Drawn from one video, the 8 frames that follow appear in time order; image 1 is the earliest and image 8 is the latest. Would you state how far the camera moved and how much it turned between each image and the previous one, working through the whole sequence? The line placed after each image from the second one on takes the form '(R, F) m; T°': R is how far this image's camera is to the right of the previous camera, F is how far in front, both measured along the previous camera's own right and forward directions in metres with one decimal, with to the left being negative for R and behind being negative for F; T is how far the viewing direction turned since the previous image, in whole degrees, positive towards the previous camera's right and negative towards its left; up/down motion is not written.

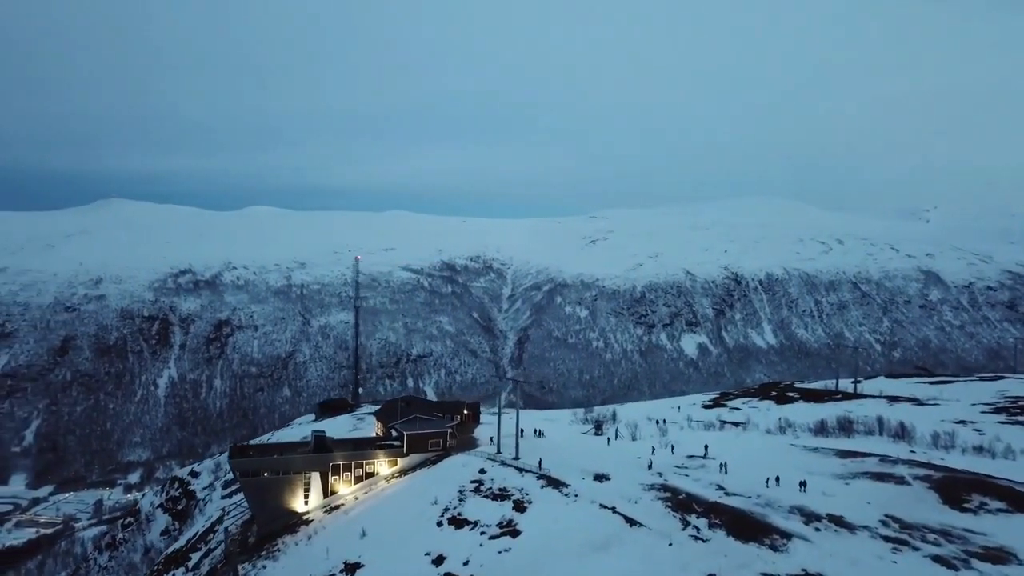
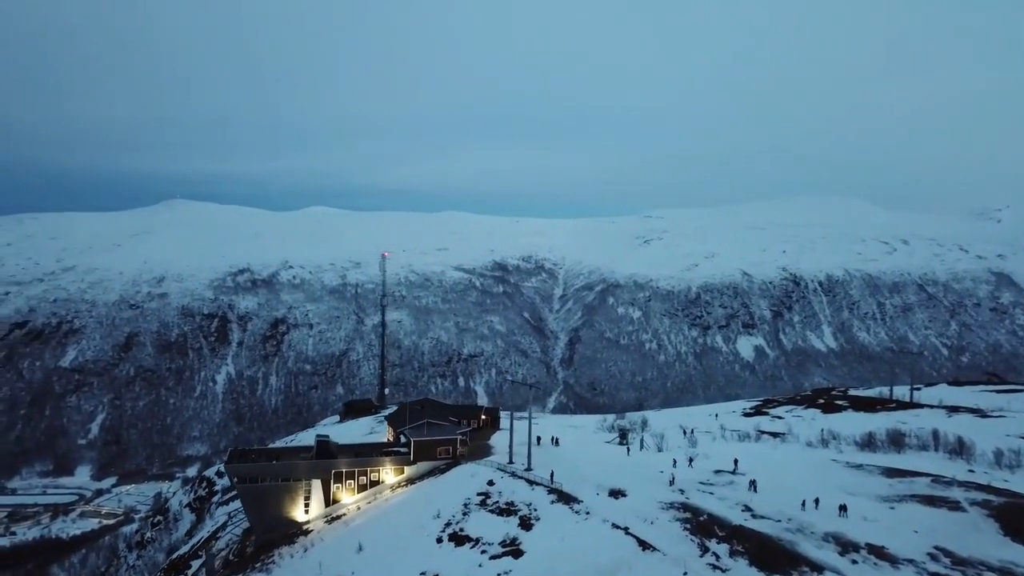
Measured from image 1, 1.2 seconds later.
(+1.4, +2.0) m; -4°
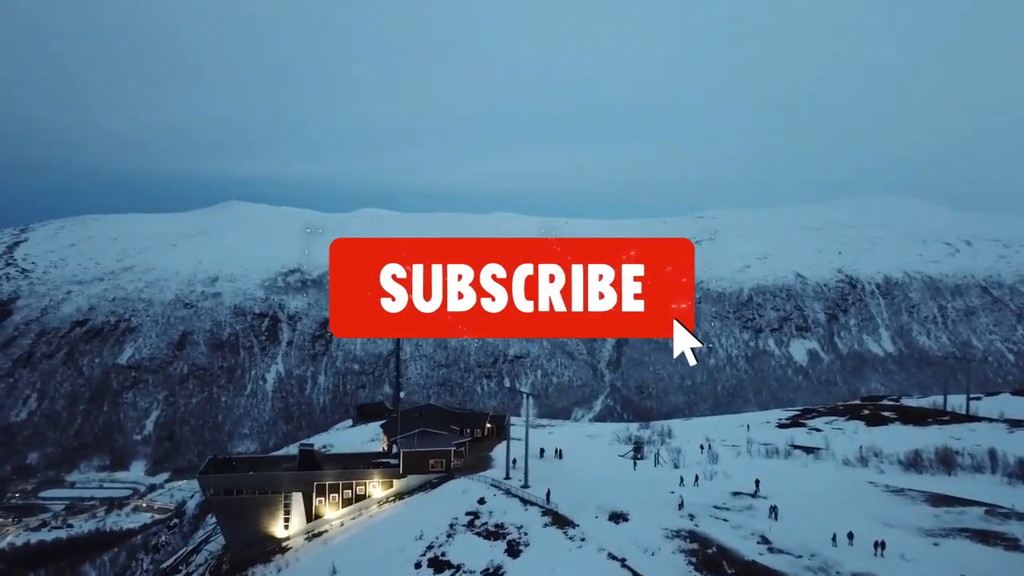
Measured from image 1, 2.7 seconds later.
(+1.7, +2.5) m; -4°
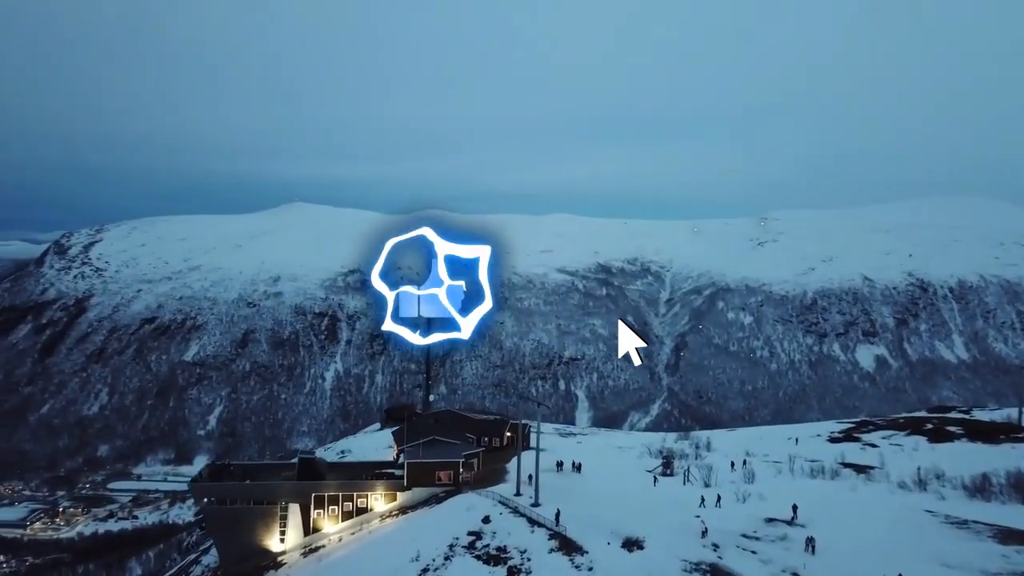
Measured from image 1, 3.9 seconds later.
(+1.4, +2.1) m; -4°
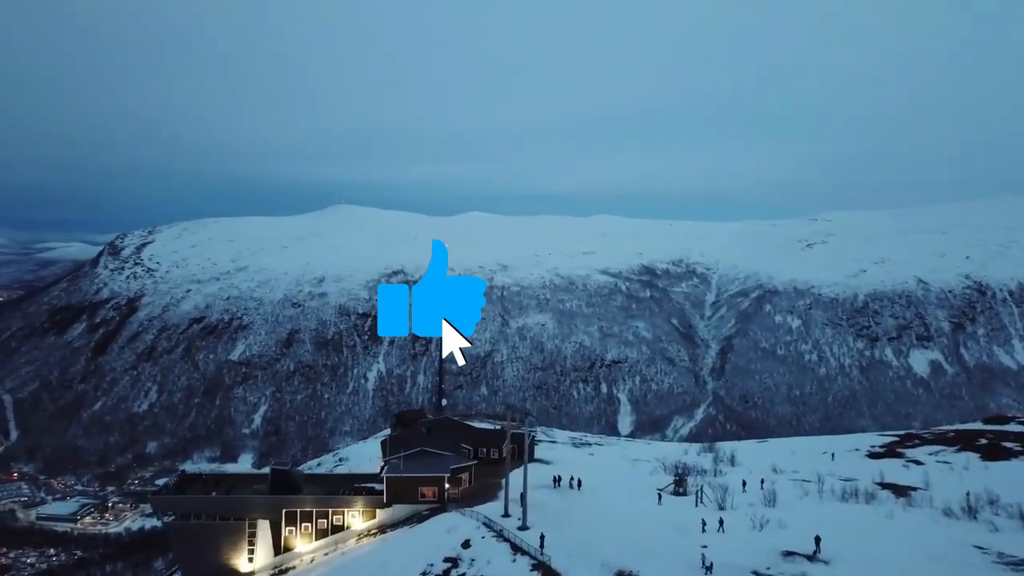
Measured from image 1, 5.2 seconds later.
(+1.6, +2.4) m; -3°
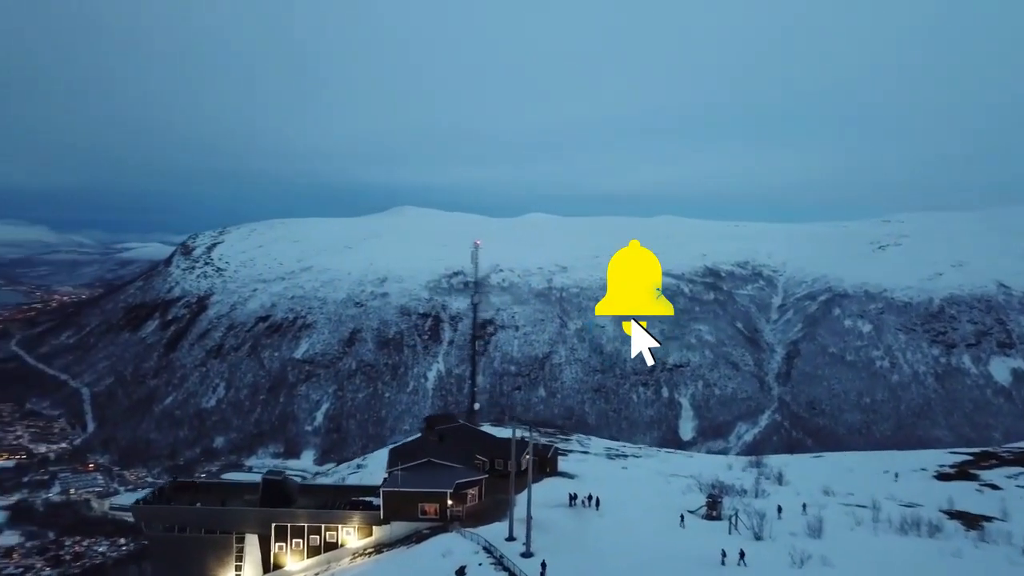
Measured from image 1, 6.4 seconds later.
(+1.4, +2.2) m; -5°
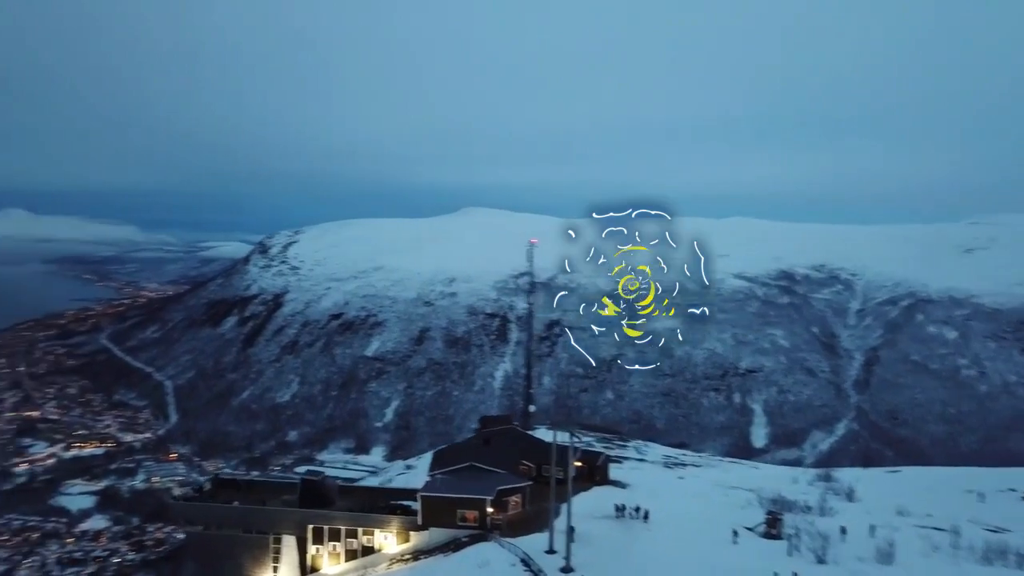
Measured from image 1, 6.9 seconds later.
(+0.7, +1.0) m; -5°
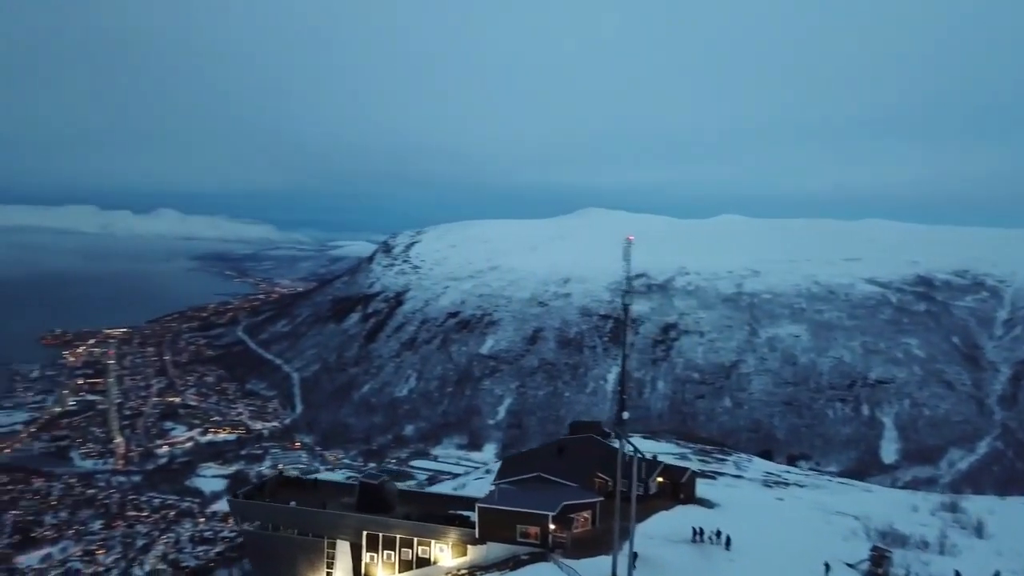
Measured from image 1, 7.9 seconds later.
(+1.2, +1.6) m; -9°
